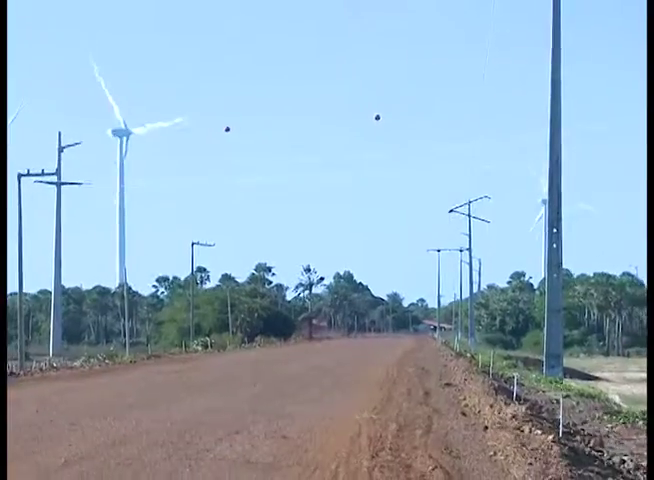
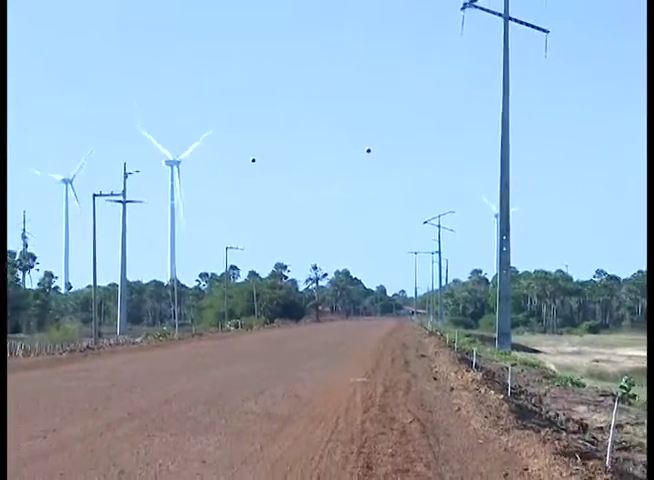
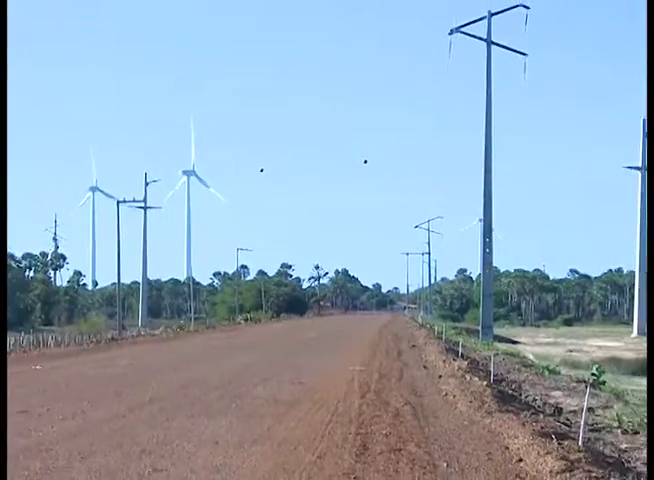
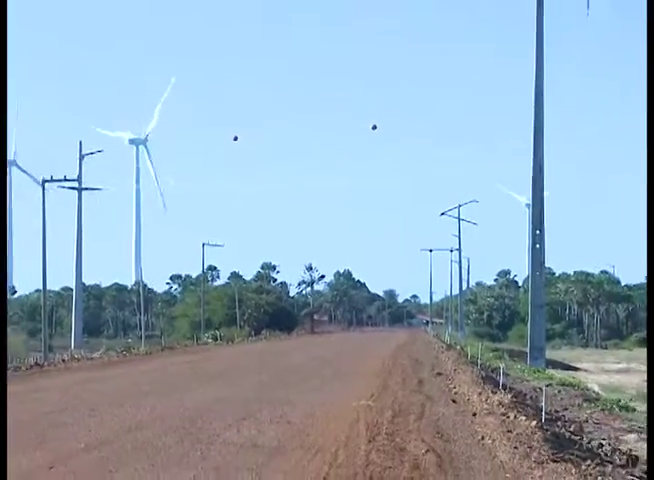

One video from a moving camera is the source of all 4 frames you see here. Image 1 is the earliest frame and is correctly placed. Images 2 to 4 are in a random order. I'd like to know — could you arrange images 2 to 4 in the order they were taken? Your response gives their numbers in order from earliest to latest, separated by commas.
4, 2, 3
